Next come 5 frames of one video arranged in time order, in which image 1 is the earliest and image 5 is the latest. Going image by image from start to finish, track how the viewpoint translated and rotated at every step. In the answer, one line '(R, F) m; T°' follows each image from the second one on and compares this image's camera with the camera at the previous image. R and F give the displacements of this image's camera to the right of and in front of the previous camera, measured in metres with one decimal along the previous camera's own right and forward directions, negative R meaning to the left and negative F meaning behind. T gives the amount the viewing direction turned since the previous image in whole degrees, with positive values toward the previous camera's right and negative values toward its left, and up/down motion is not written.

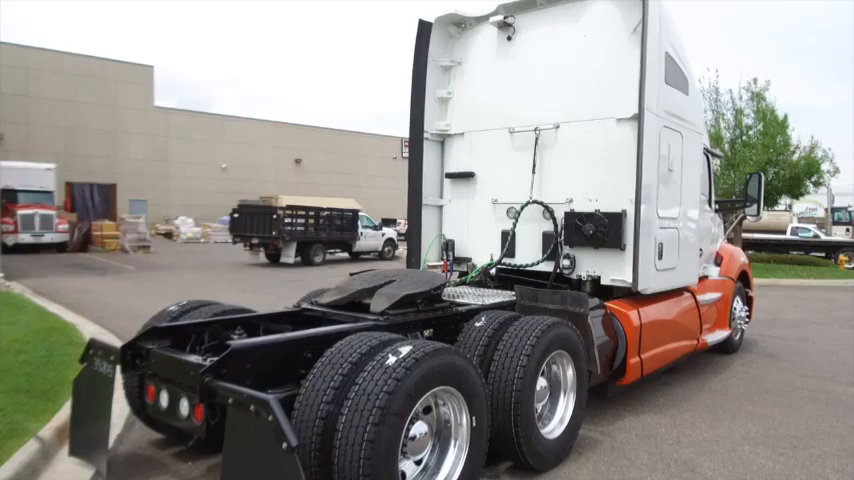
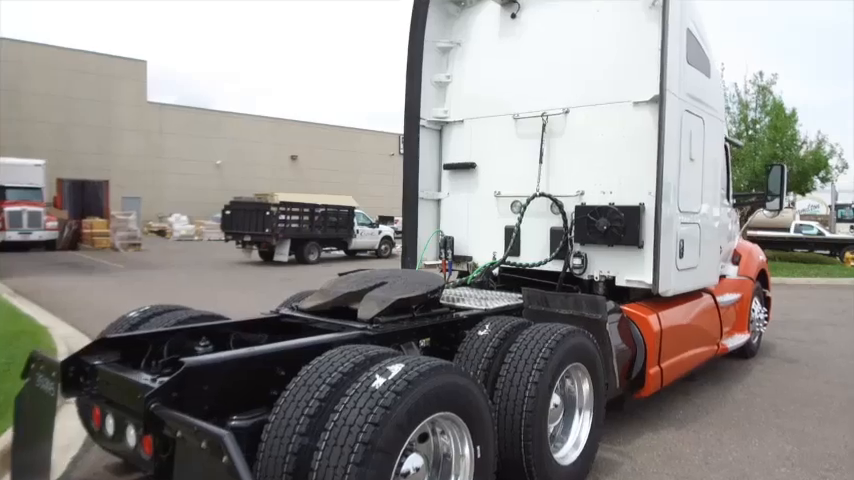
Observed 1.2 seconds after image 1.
(0.0, +0.6) m; 0°
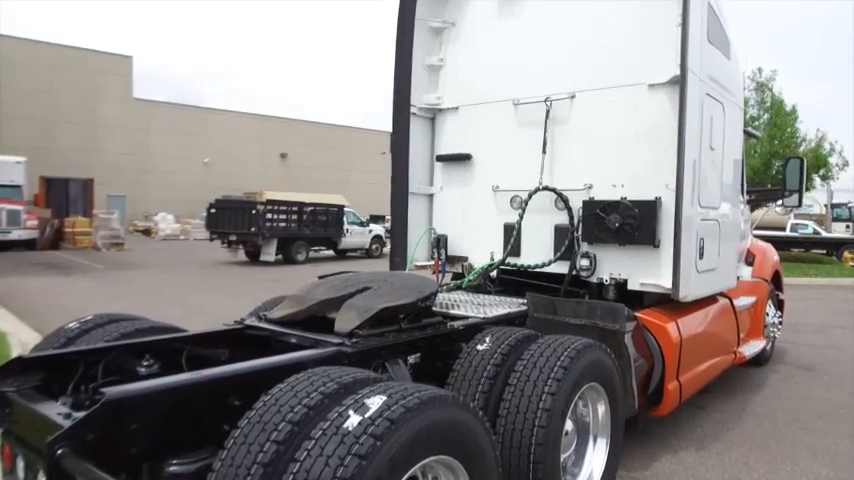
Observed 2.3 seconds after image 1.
(0.0, +0.6) m; +1°
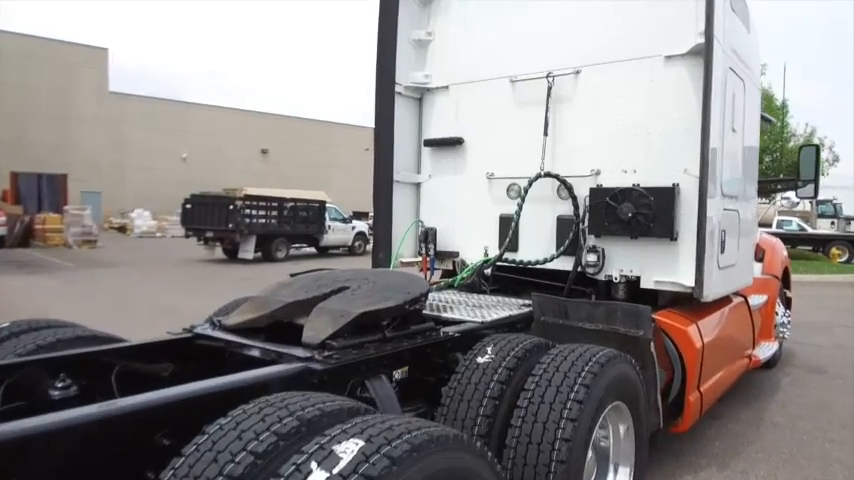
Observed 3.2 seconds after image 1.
(0.0, +0.6) m; +1°
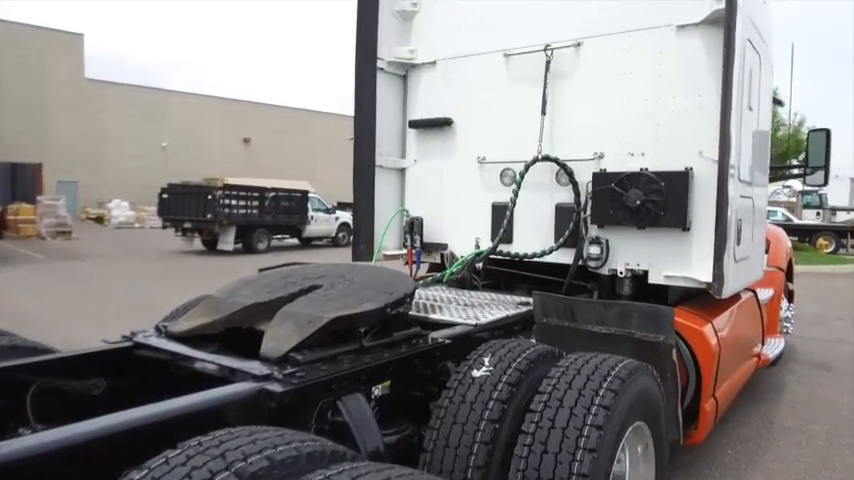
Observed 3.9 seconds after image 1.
(0.0, +0.4) m; +1°
